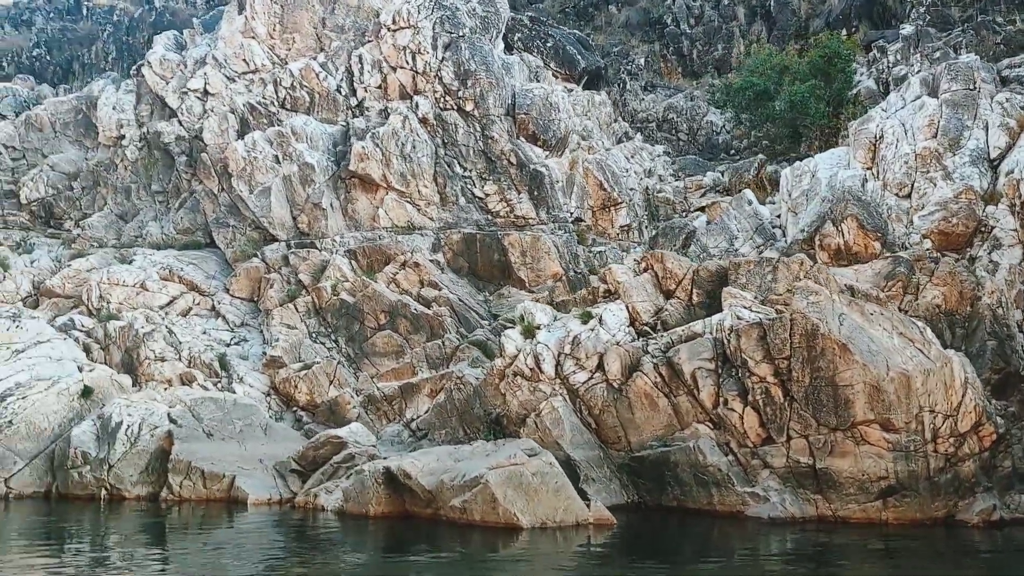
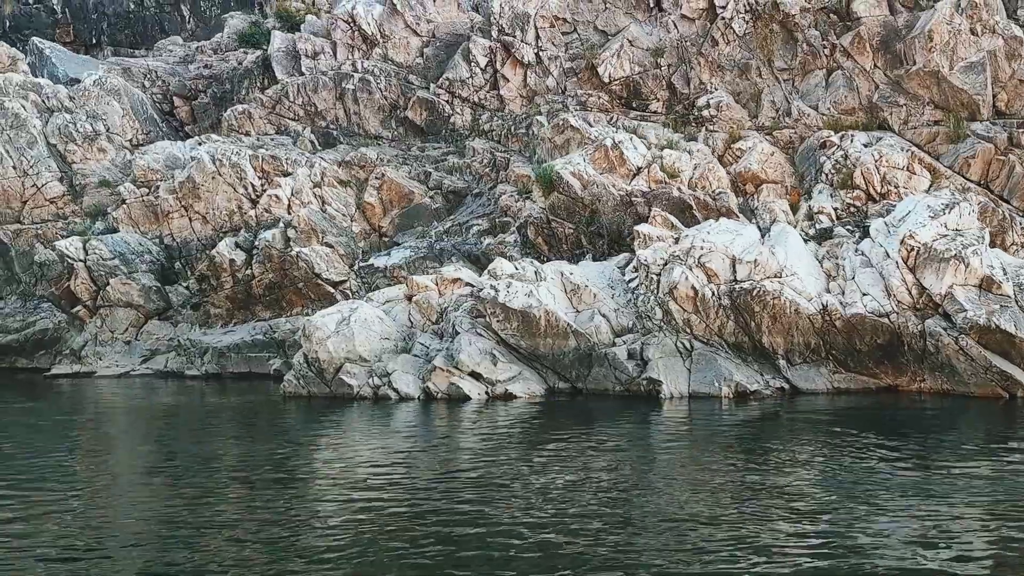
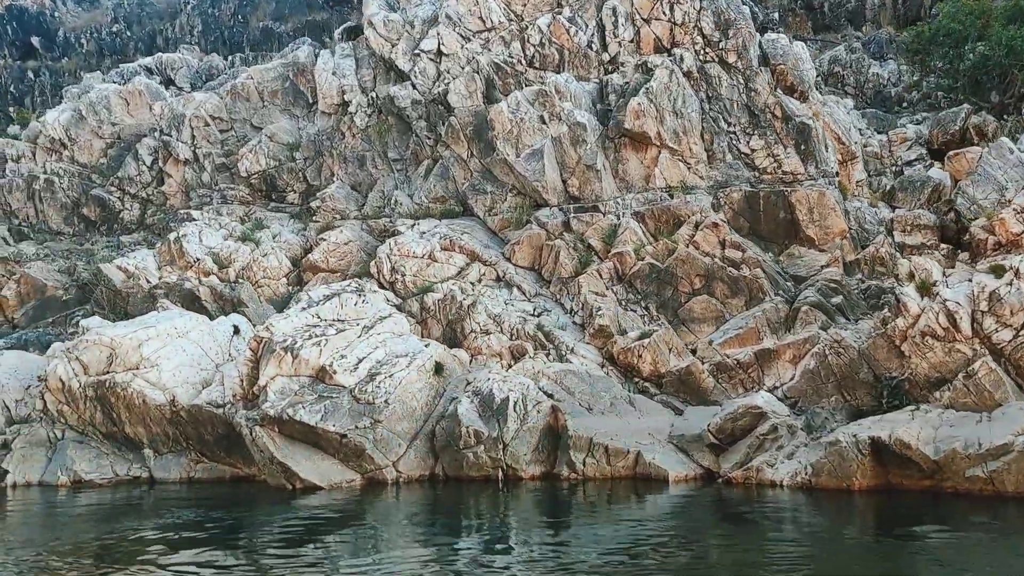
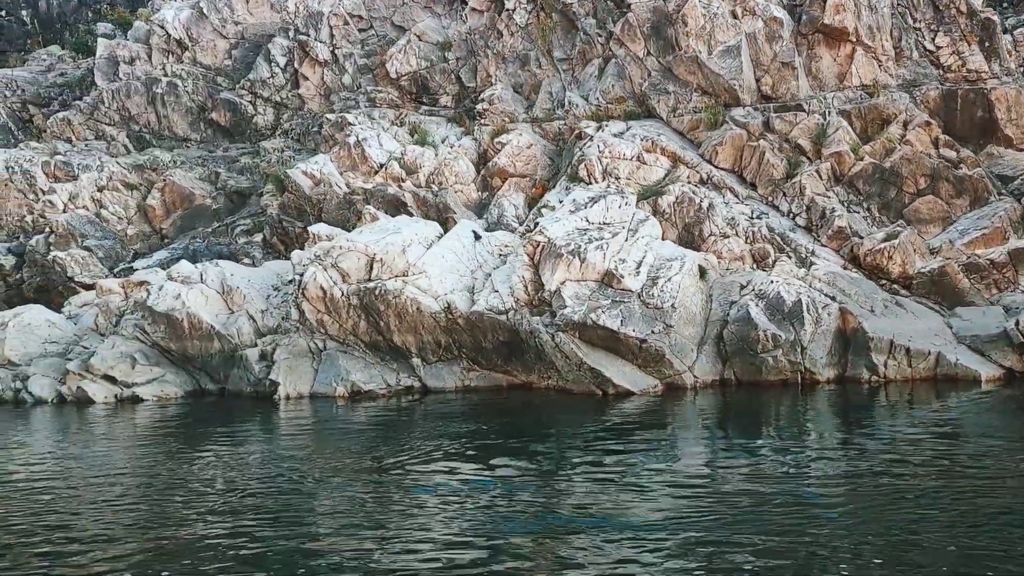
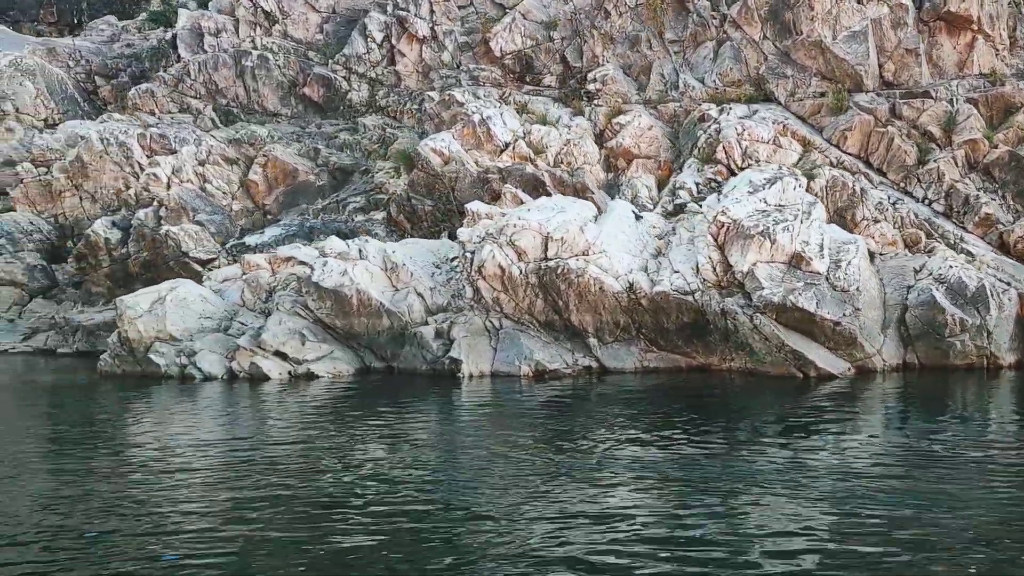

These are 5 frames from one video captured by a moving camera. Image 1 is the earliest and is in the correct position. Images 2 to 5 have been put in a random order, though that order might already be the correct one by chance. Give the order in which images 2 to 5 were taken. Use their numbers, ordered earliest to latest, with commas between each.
3, 4, 5, 2
